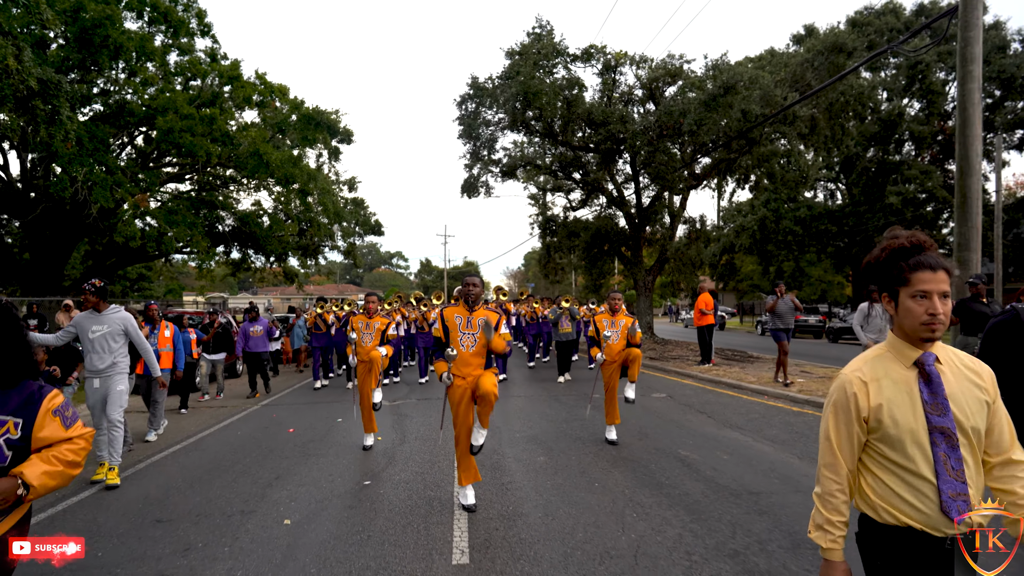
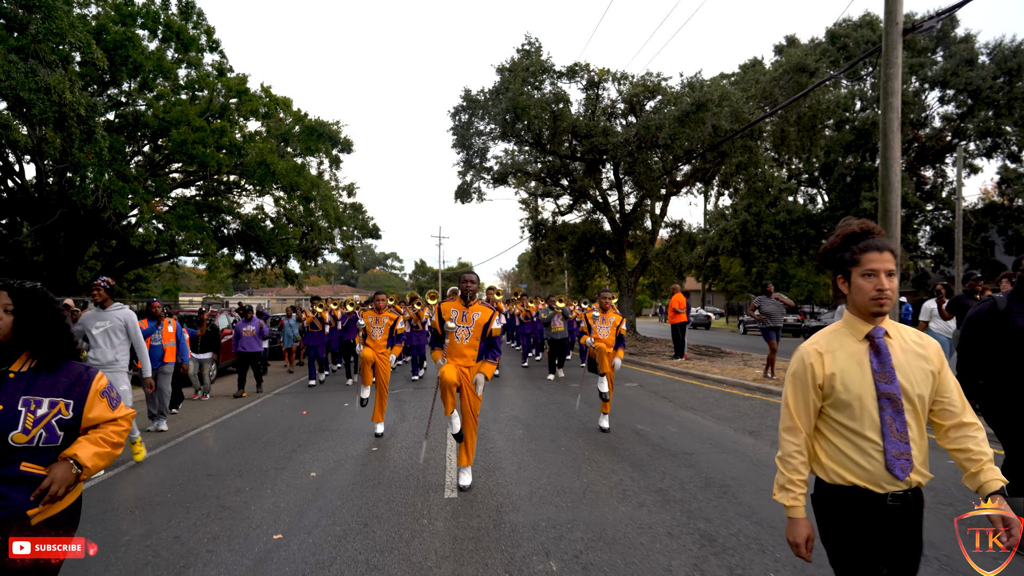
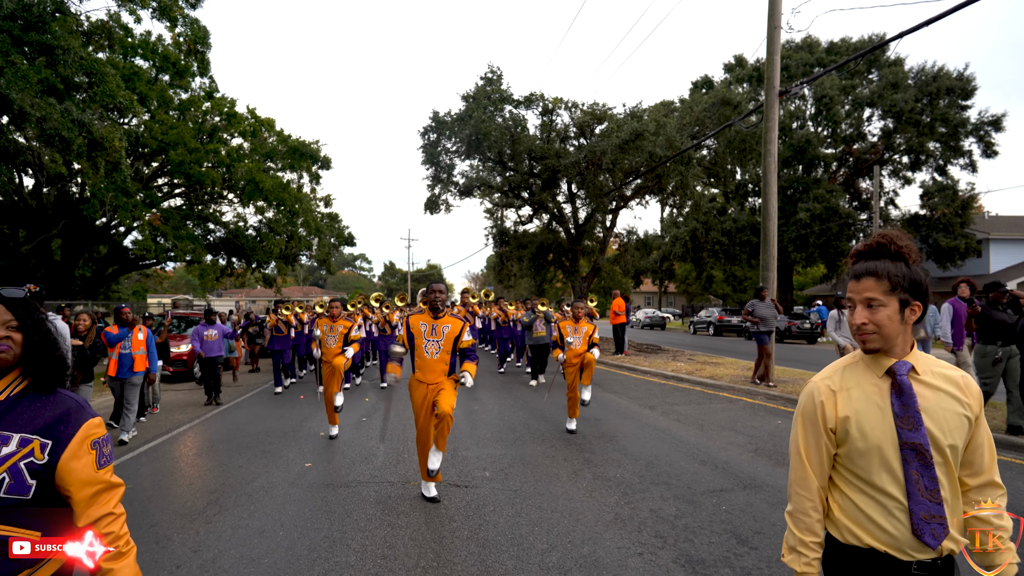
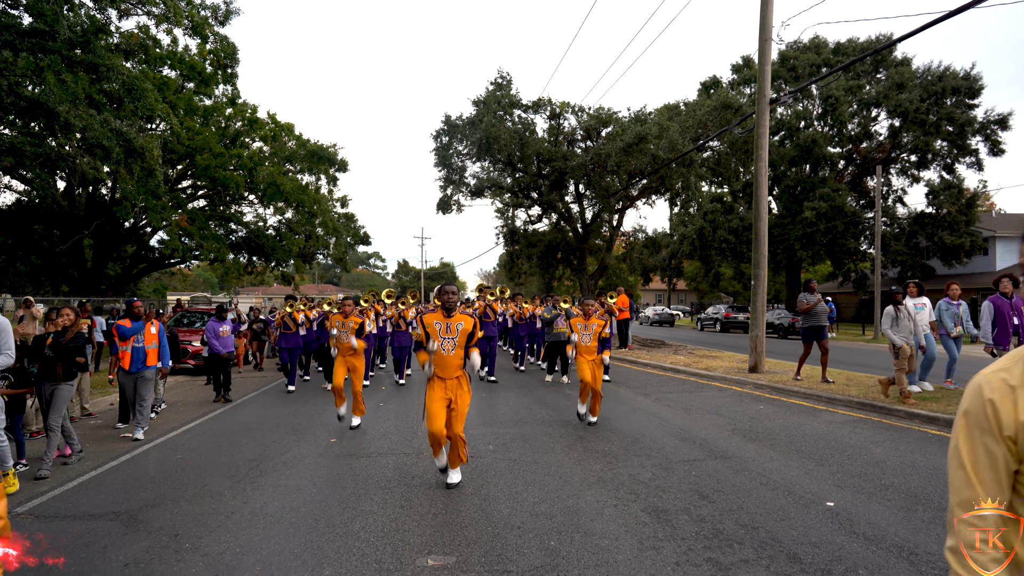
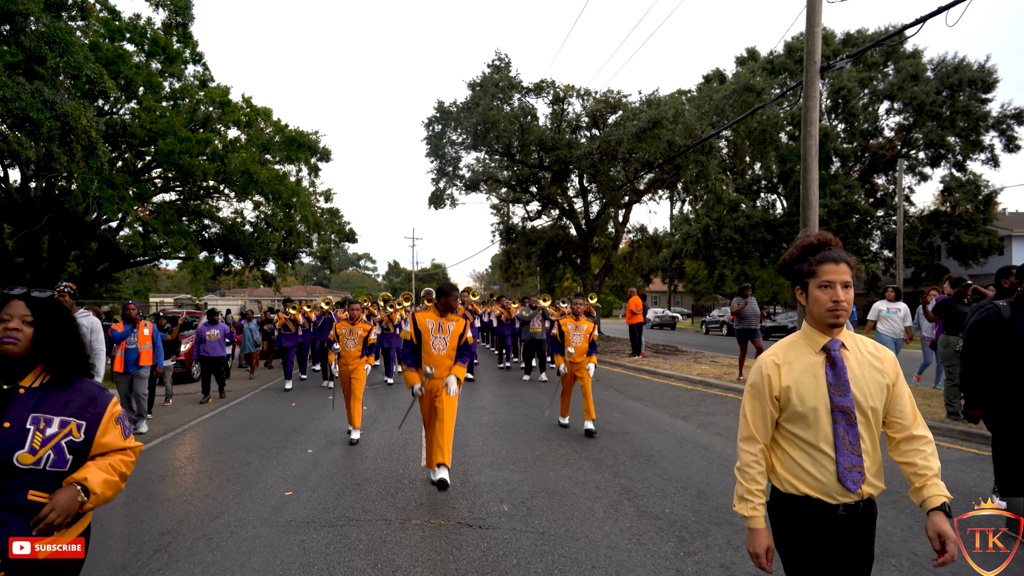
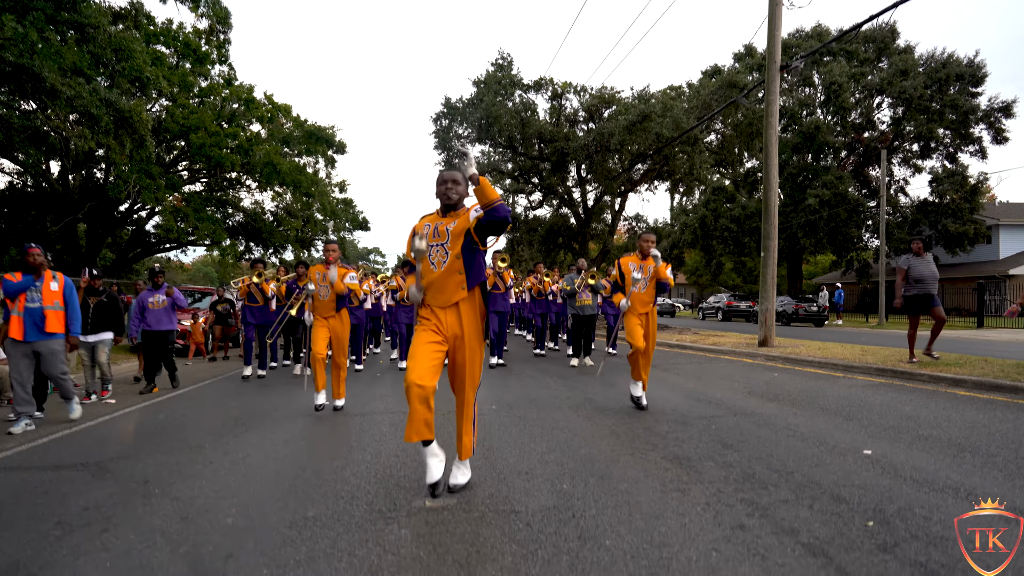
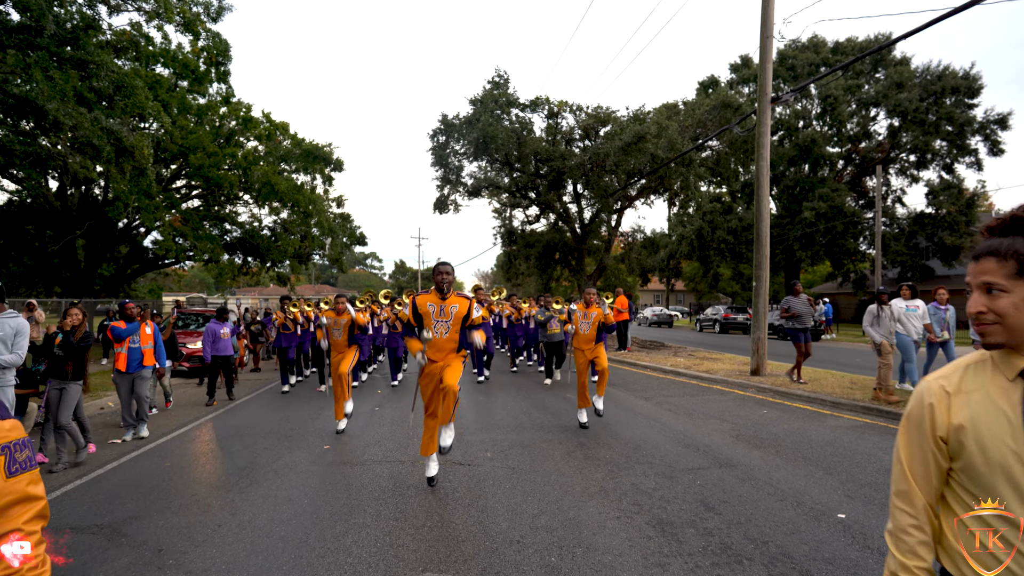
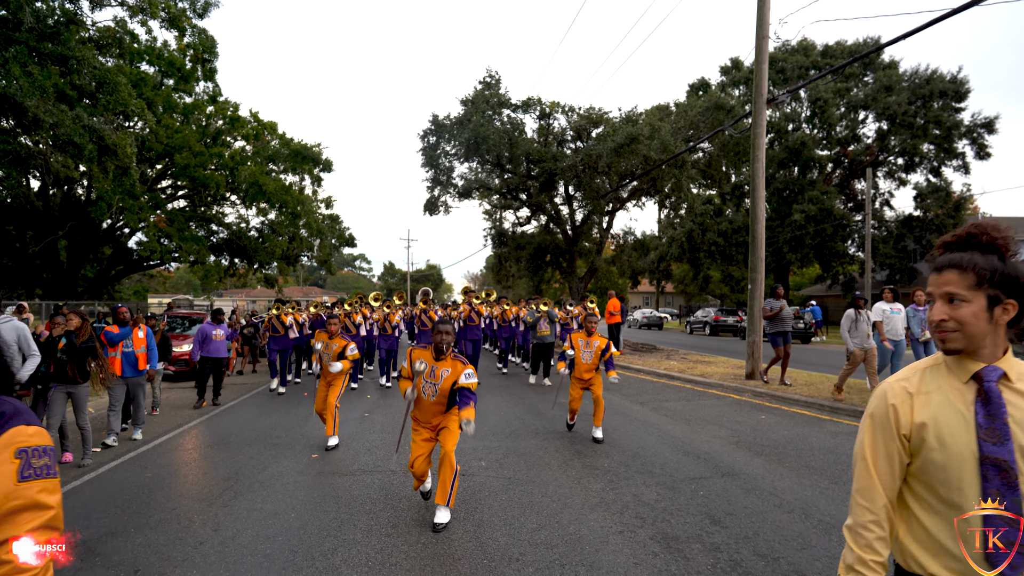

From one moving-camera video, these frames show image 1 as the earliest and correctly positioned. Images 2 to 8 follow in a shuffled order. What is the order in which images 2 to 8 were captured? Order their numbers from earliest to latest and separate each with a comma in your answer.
2, 5, 3, 8, 7, 4, 6
